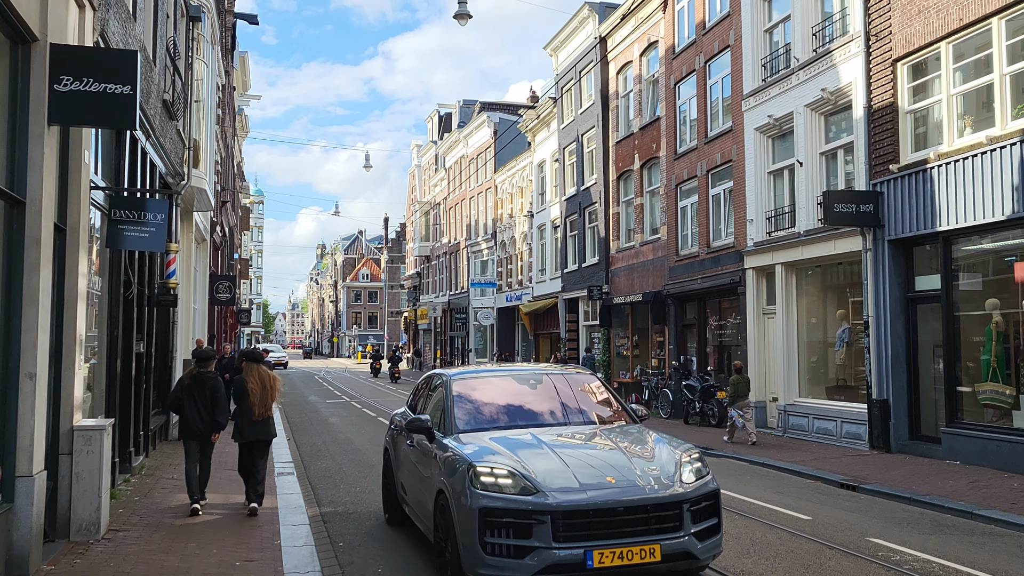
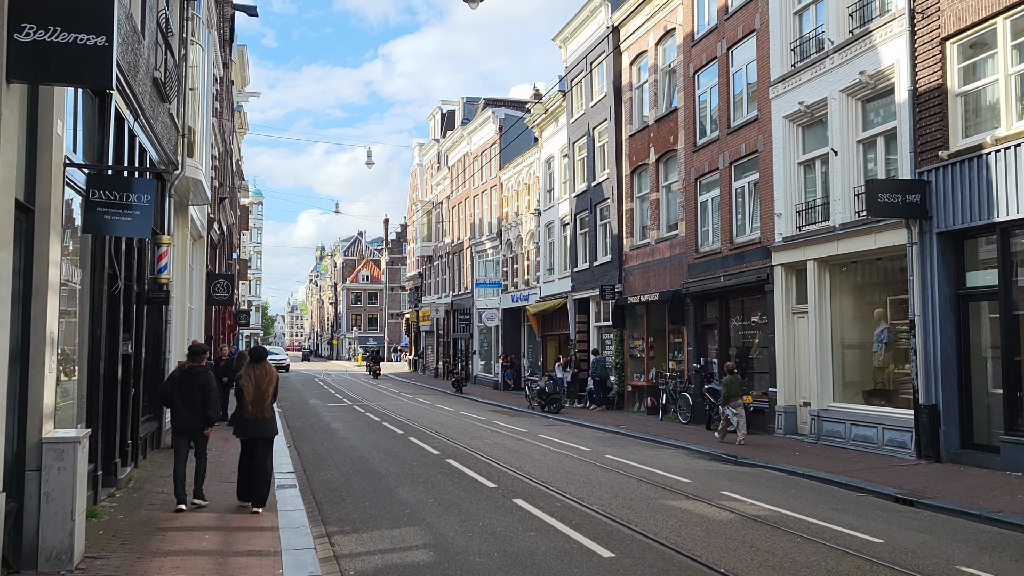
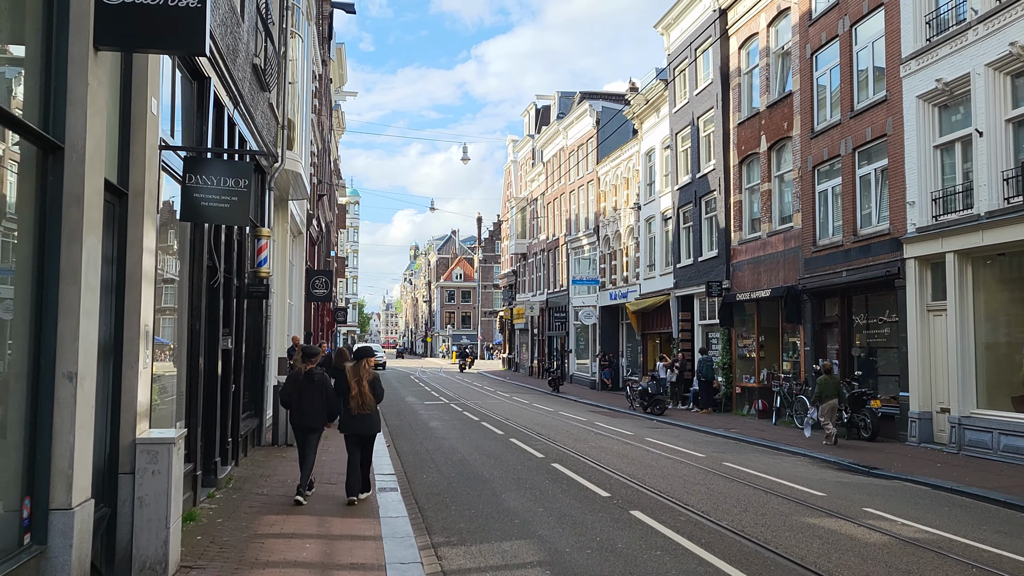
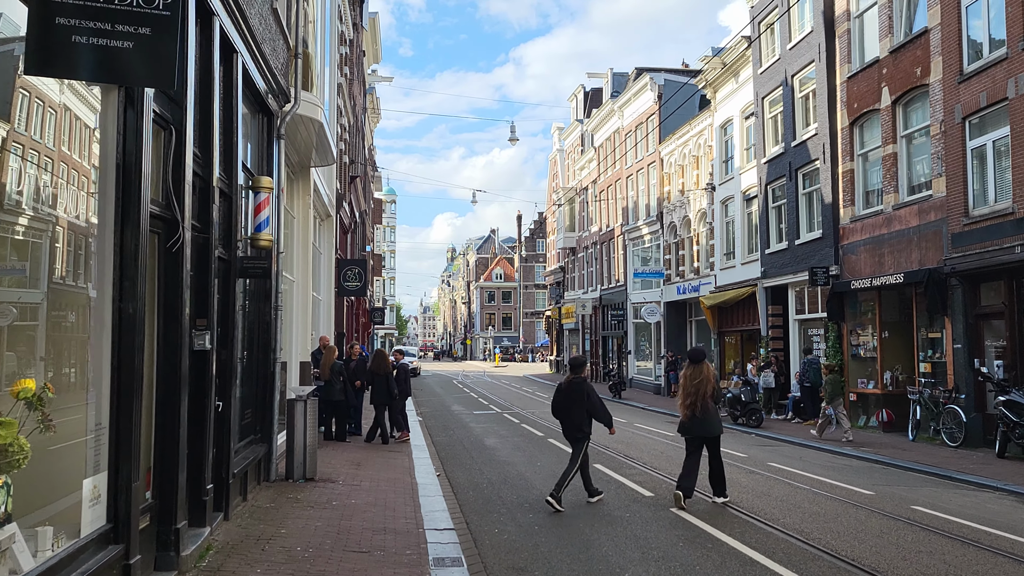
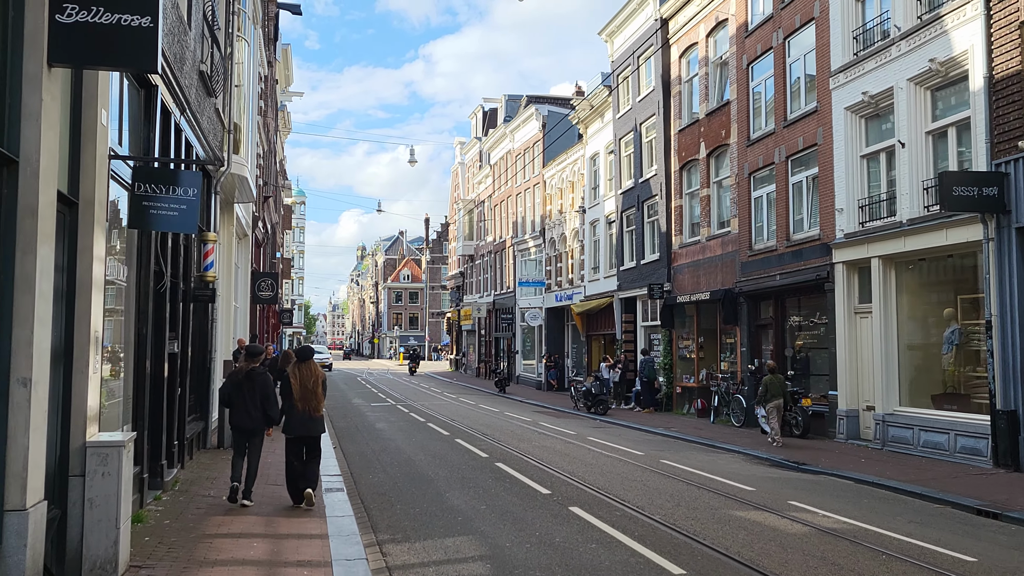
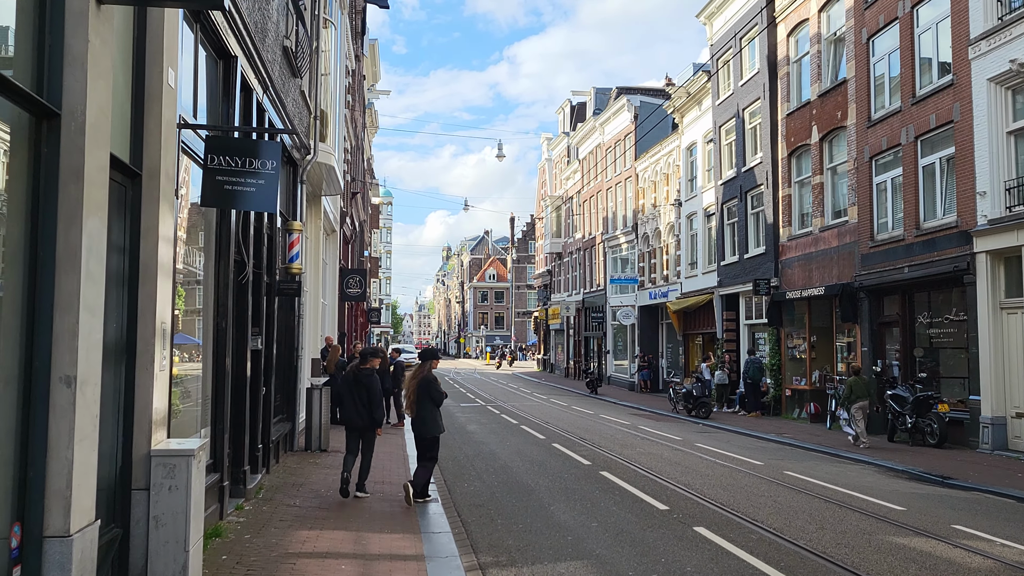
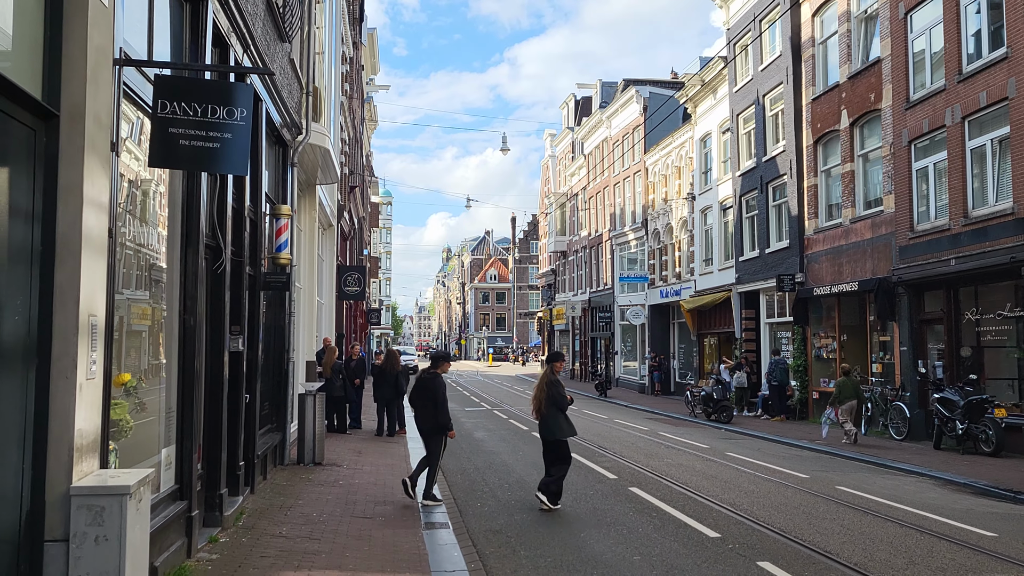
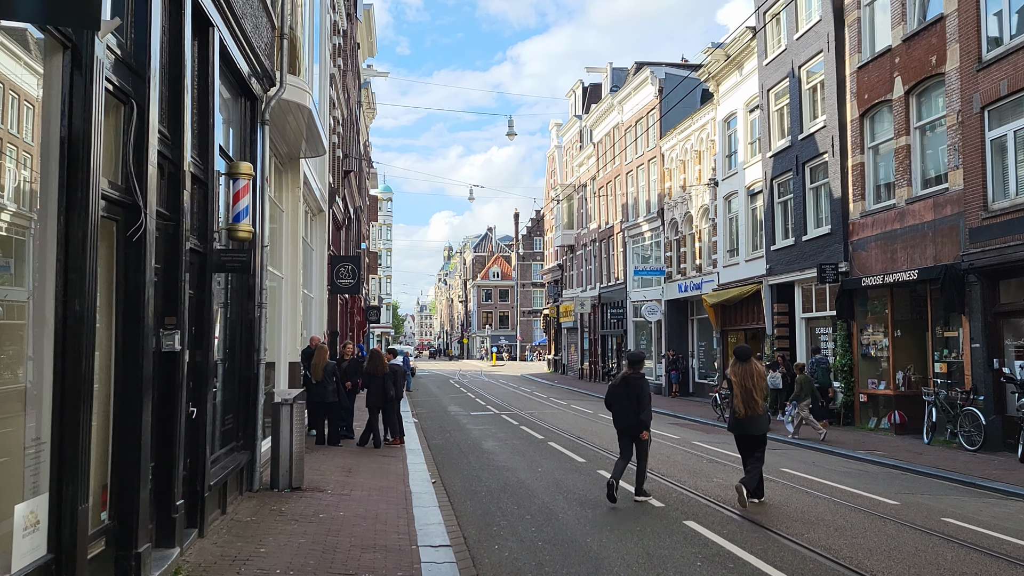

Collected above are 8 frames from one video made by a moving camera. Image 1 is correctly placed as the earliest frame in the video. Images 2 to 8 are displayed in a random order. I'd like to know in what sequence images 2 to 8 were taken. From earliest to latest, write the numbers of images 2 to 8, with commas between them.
2, 5, 3, 6, 7, 4, 8
